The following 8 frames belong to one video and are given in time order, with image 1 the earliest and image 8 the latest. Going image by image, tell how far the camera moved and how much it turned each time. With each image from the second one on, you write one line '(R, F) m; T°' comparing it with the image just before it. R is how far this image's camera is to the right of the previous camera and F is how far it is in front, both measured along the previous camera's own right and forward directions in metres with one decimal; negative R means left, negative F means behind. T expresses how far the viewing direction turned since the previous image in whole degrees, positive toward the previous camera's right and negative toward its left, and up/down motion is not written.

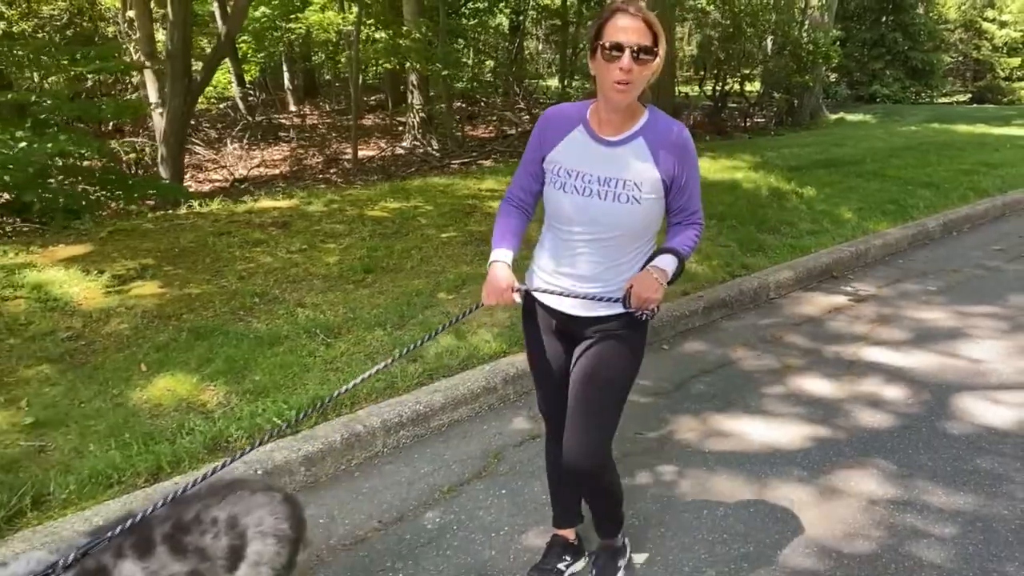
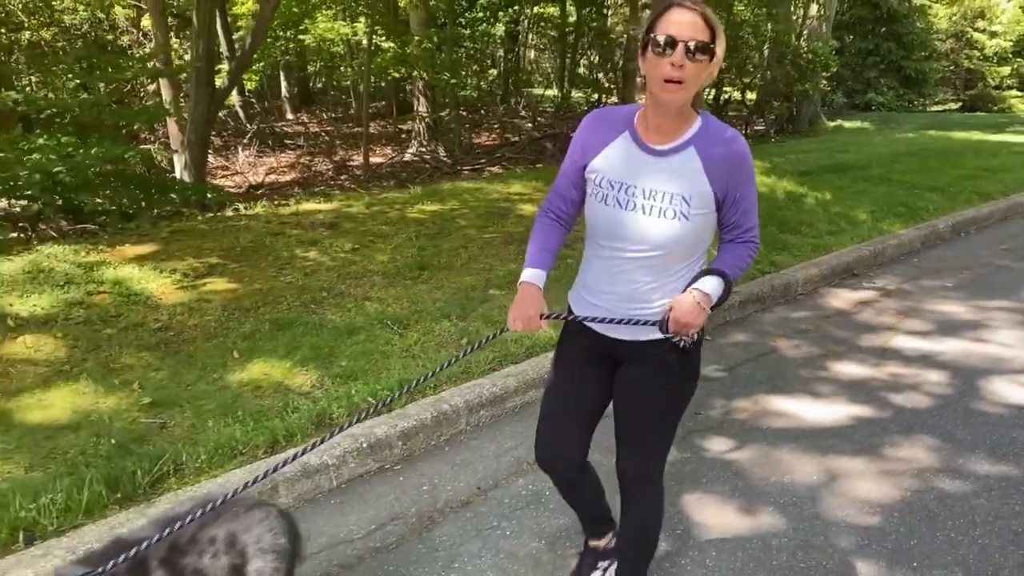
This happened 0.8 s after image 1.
(-0.4, -0.3) m; +1°
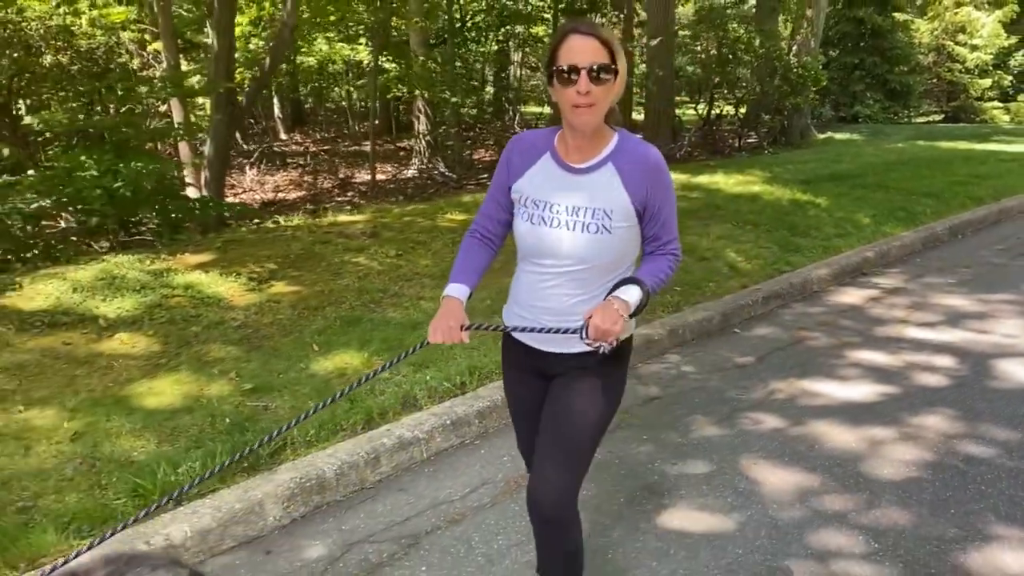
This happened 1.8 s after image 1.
(-0.4, -0.4) m; +1°
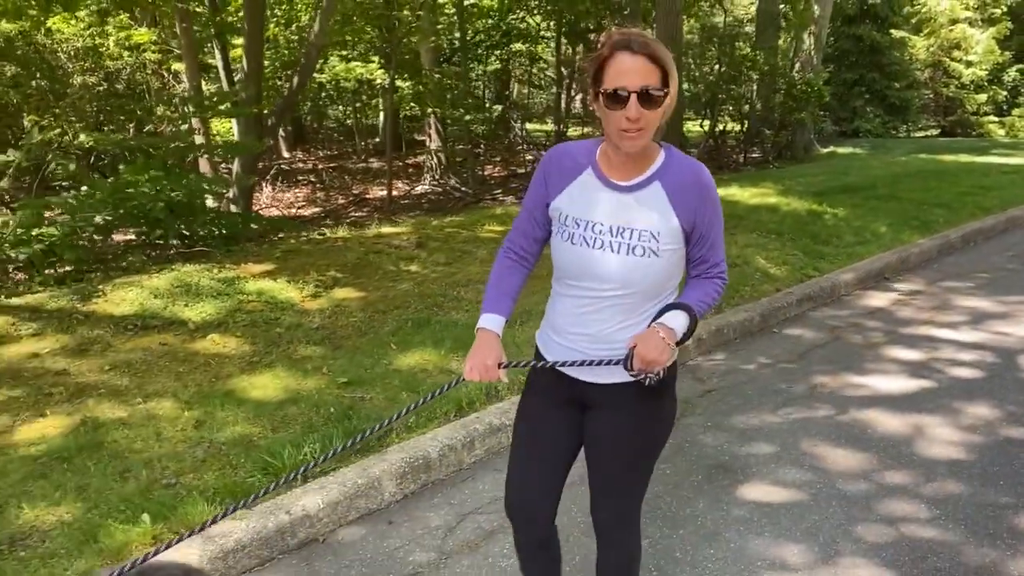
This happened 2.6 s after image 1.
(-0.4, -0.3) m; 0°
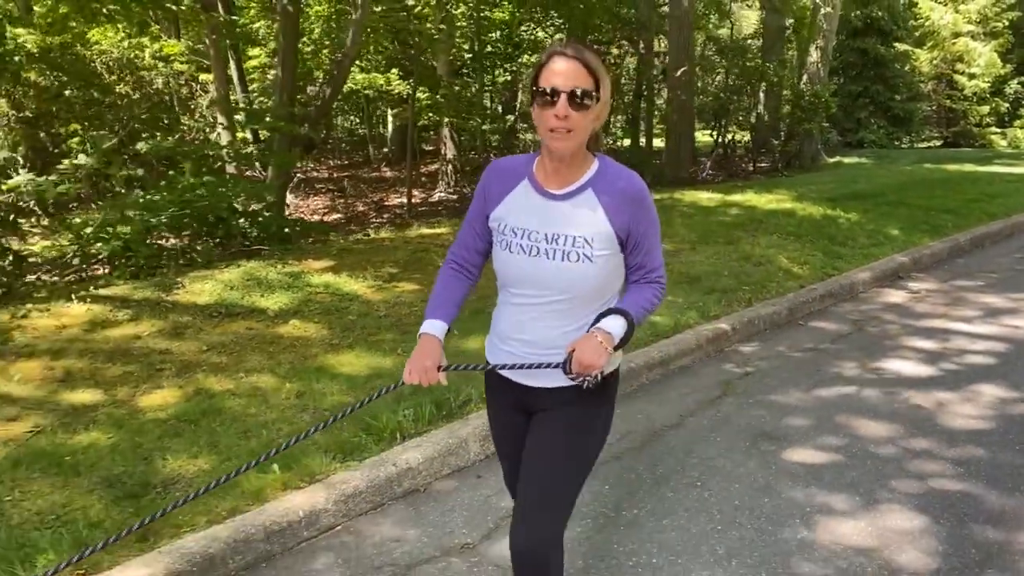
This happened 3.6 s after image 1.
(-0.3, -0.5) m; 0°
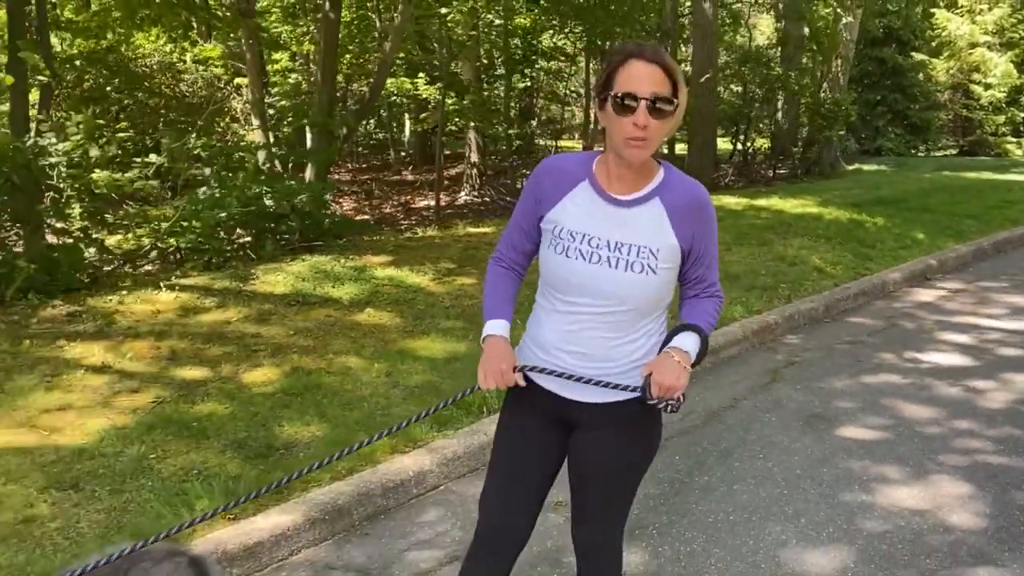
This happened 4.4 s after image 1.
(-0.4, -0.4) m; -1°
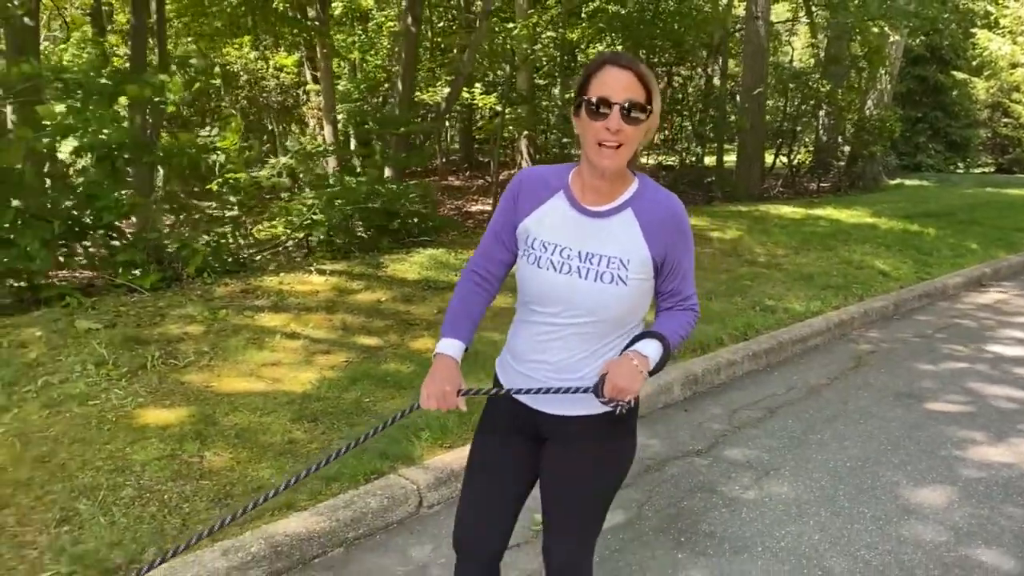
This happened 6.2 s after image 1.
(-0.7, -0.8) m; -1°
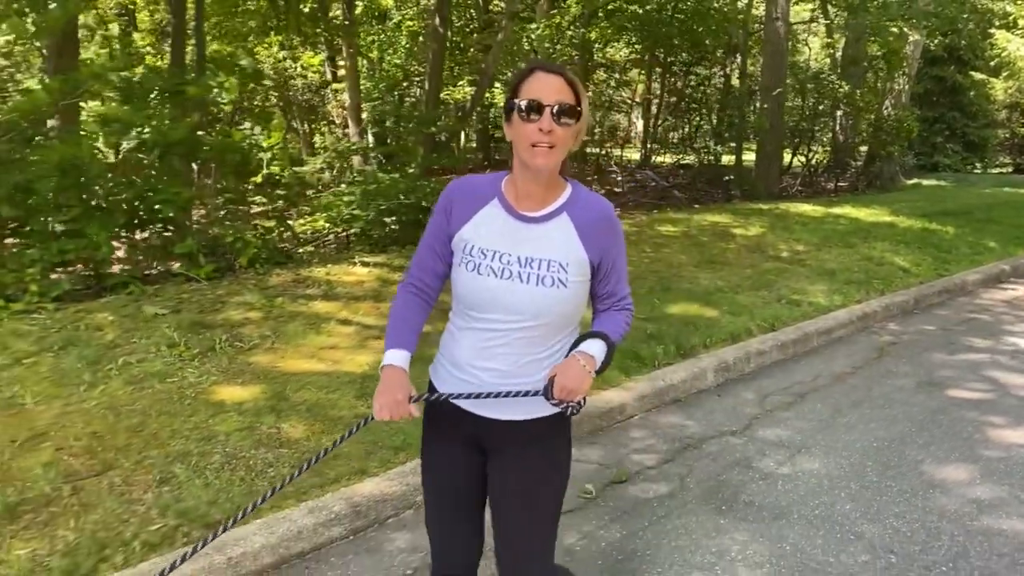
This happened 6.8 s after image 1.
(-0.2, -0.3) m; -1°
